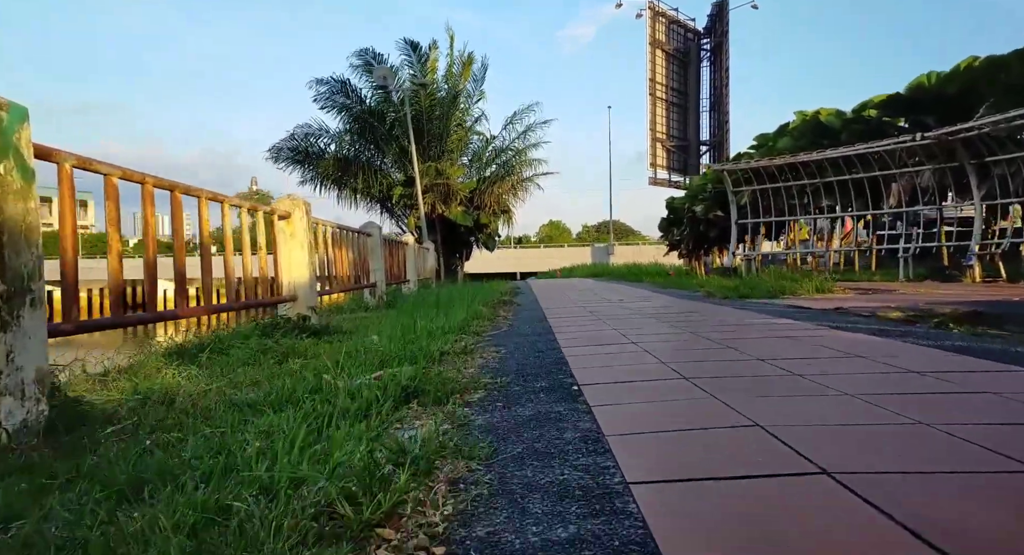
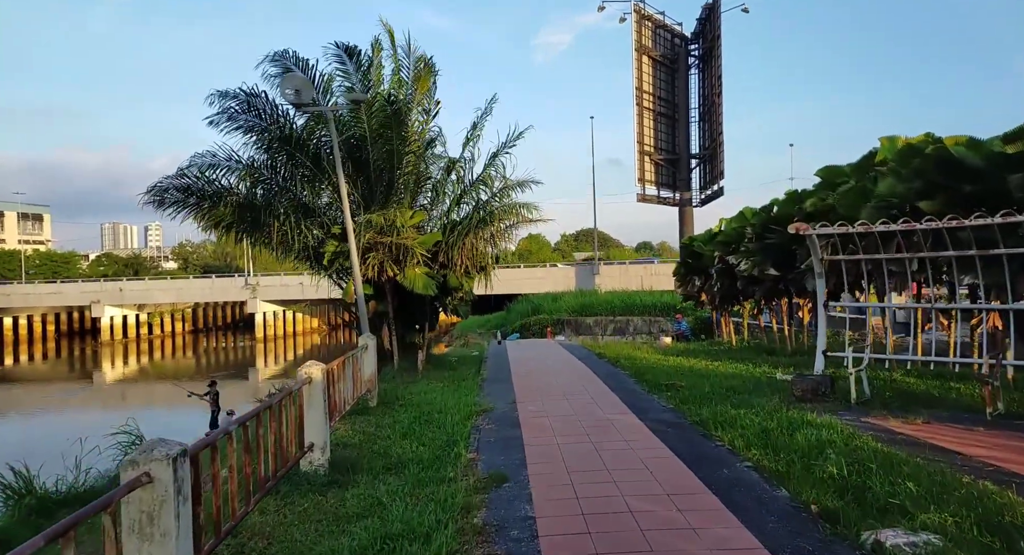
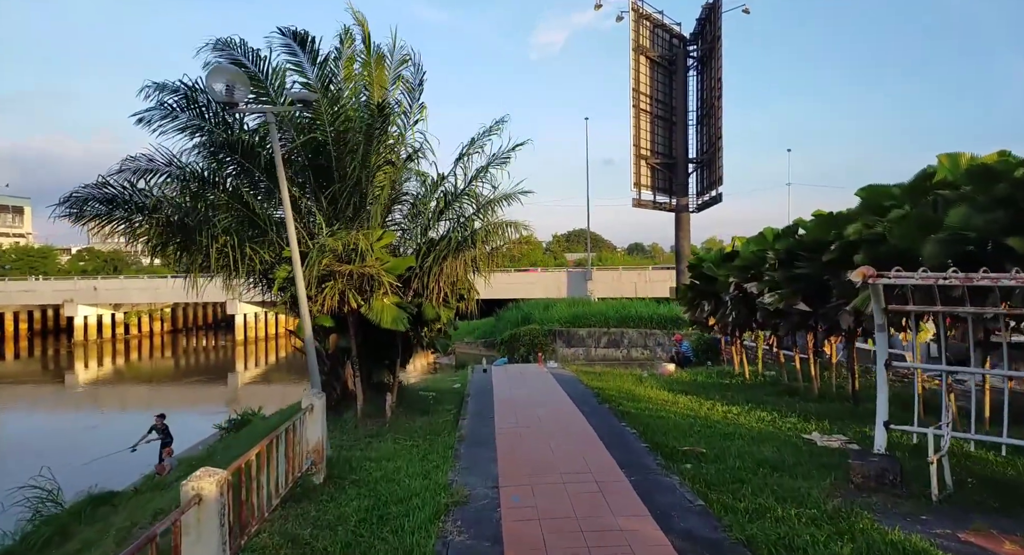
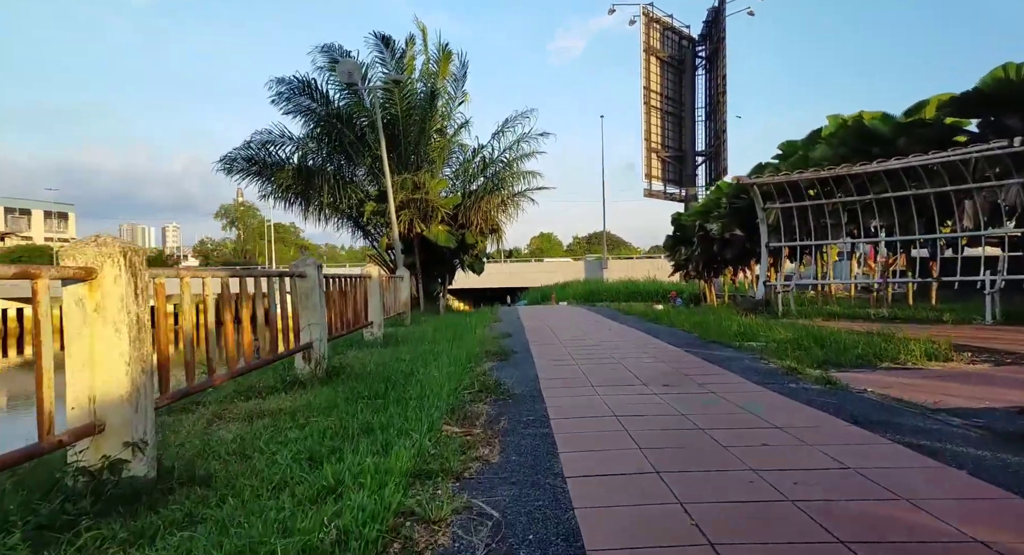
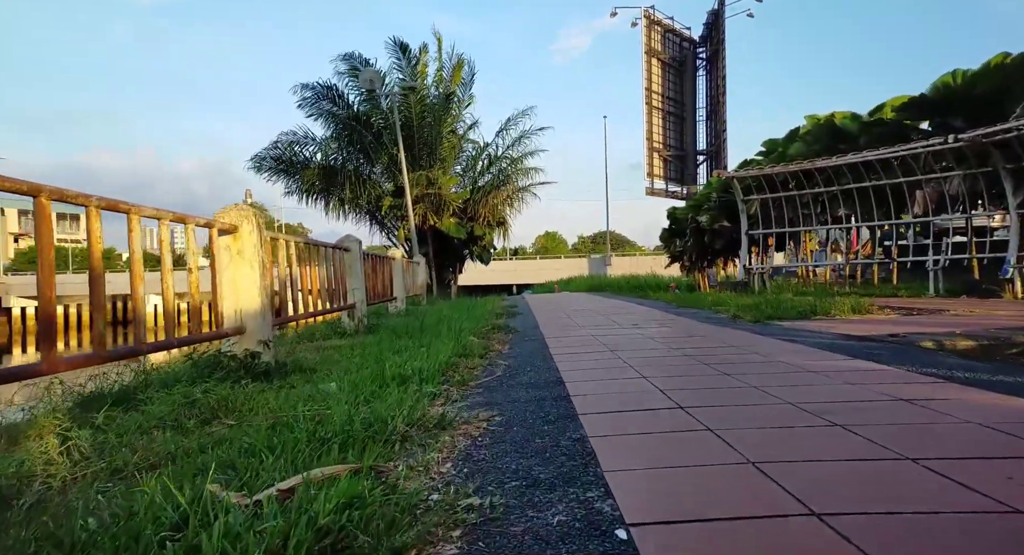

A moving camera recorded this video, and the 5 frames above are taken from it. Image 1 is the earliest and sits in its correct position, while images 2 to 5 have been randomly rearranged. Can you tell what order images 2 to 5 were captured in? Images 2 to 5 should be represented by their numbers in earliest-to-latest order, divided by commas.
5, 4, 2, 3
